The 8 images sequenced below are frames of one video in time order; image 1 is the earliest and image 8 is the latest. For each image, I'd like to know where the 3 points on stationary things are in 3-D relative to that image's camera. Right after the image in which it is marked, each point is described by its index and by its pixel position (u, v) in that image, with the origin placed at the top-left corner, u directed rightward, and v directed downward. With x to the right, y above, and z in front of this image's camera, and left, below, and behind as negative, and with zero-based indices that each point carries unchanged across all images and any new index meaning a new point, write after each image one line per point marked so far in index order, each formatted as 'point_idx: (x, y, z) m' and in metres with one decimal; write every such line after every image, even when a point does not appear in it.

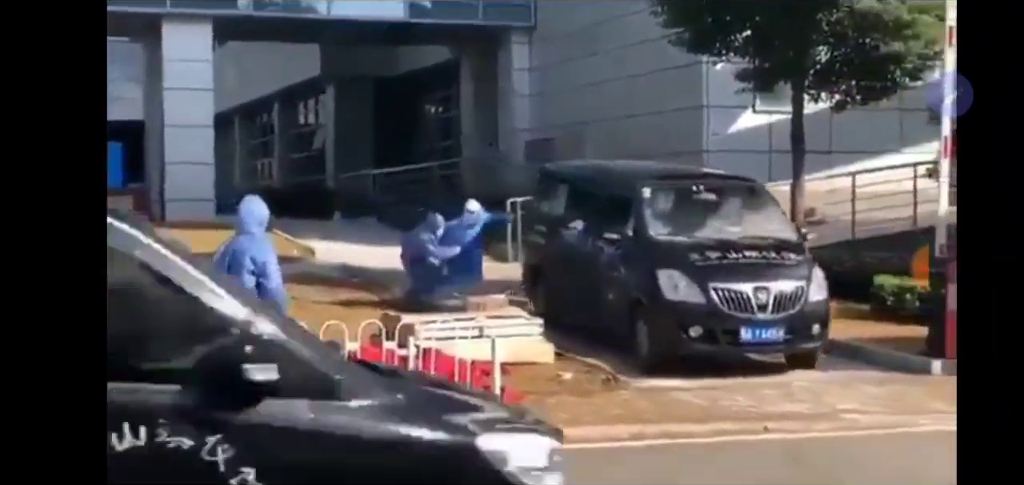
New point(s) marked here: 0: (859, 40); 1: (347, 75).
0: (+1.0, +0.6, +2.3) m
1: (-0.5, +0.5, +2.4) m
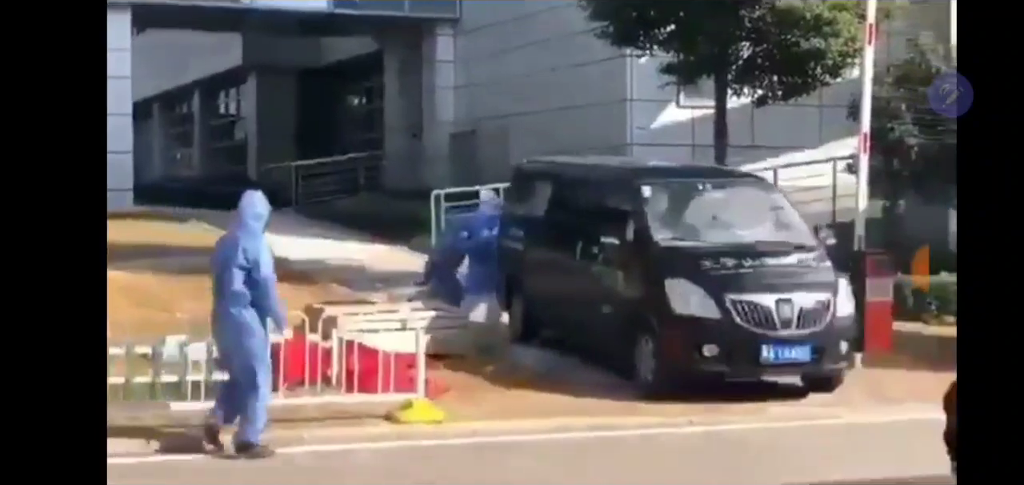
0: (+0.7, +0.6, +2.3) m
1: (-0.7, +0.5, +2.4) m
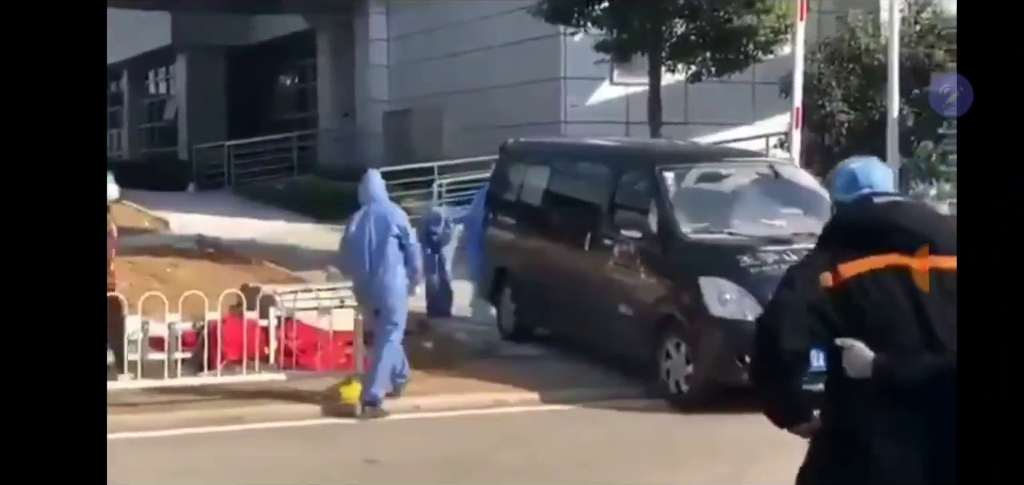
0: (+0.6, +0.6, +2.3) m
1: (-0.9, +0.6, +2.4) m
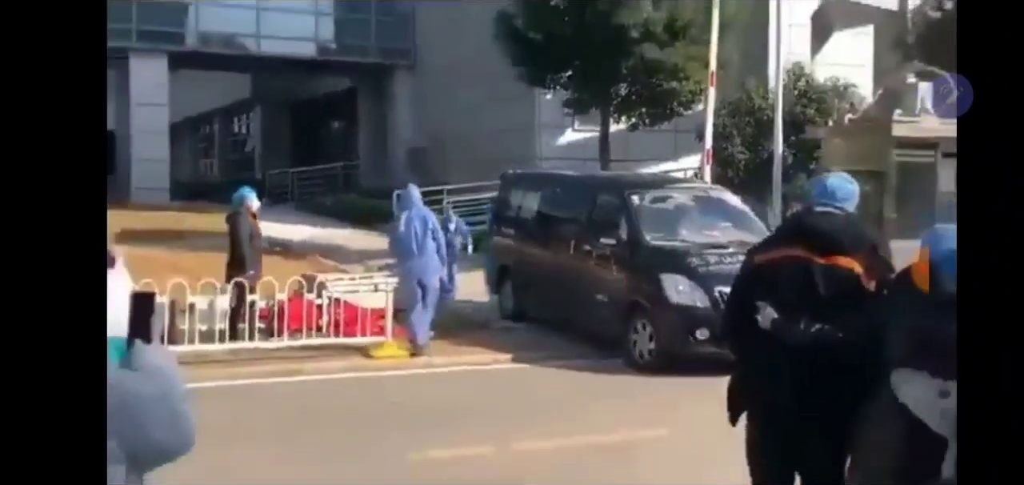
0: (+0.5, +0.6, +3.2) m
1: (-0.9, +0.6, +3.2) m
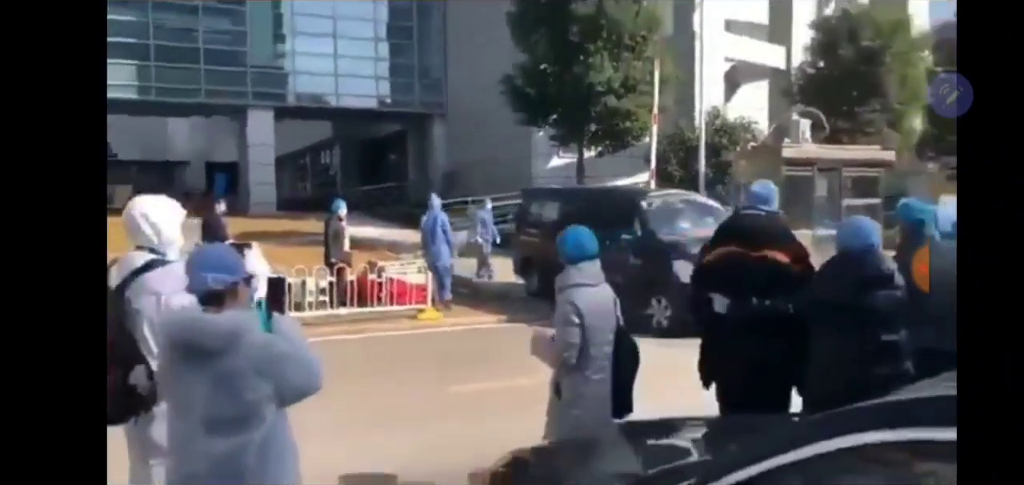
0: (+0.5, +0.7, +4.5) m
1: (-0.9, +0.6, +4.6) m
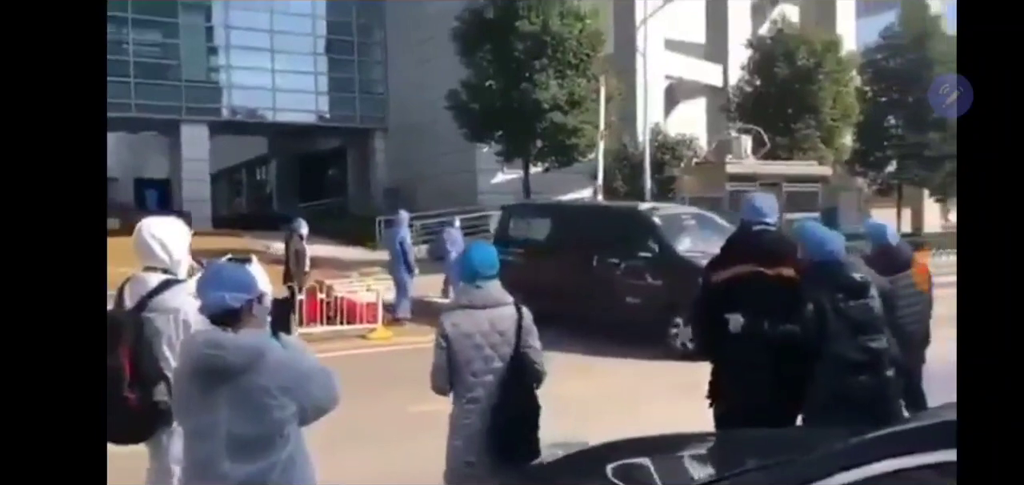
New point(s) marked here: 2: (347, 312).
0: (+0.2, +0.6, +4.6) m
1: (-1.2, +0.5, +4.5) m
2: (-0.9, -0.4, +4.4) m
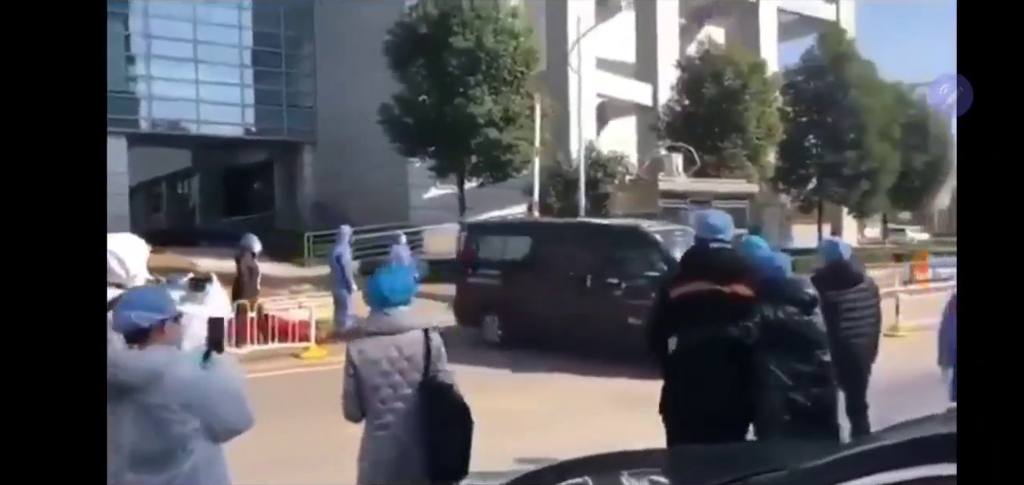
0: (-0.1, +0.5, +4.6) m
1: (-1.5, +0.4, +4.3) m
2: (-1.2, -0.4, +4.2) m
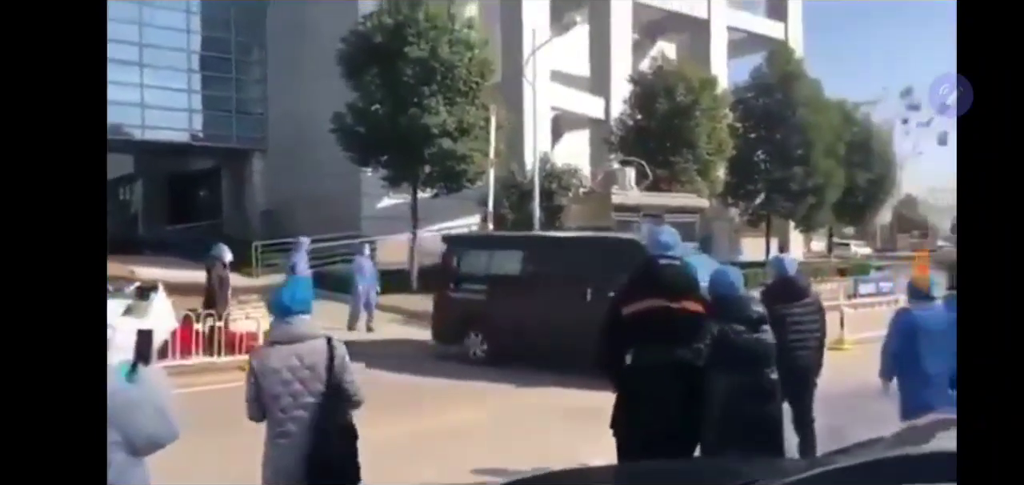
0: (-0.4, +0.4, +4.5) m
1: (-1.8, +0.3, +4.2) m
2: (-1.4, -0.5, +4.1) m
